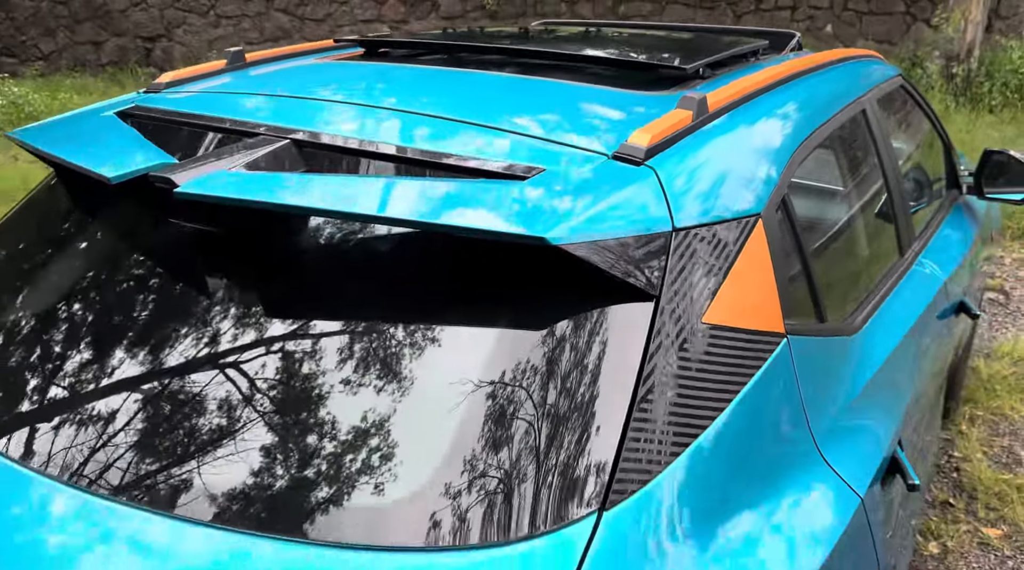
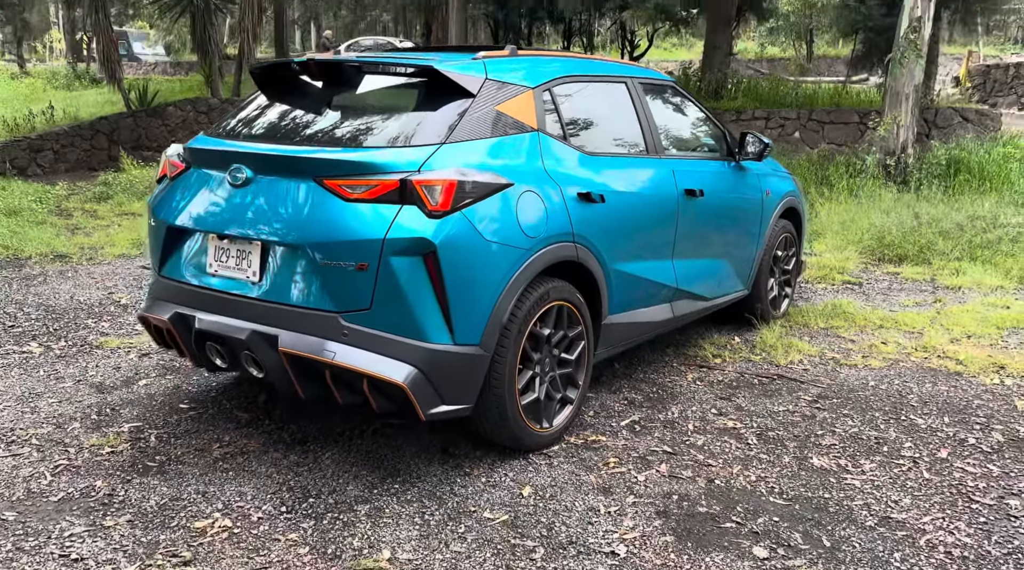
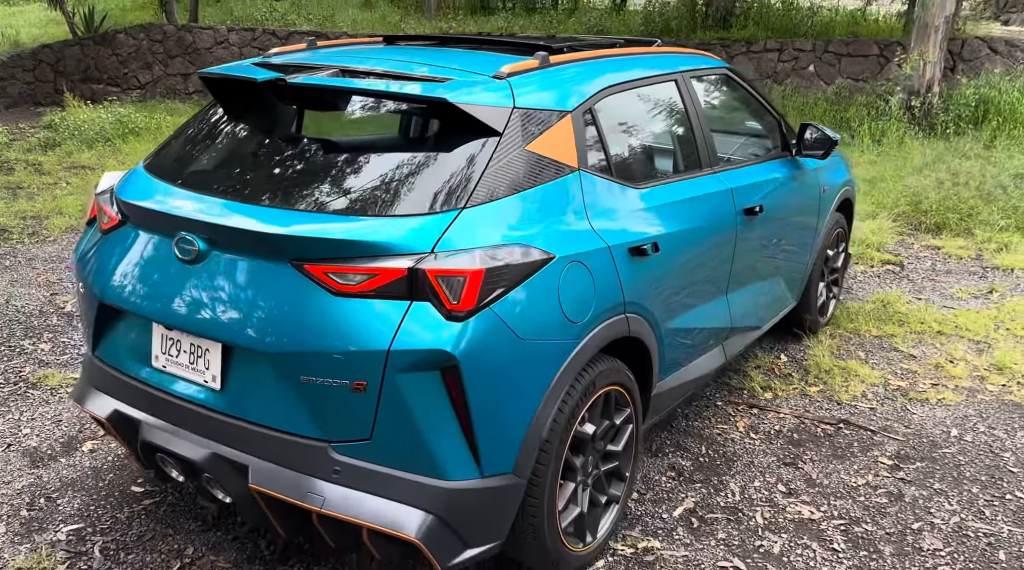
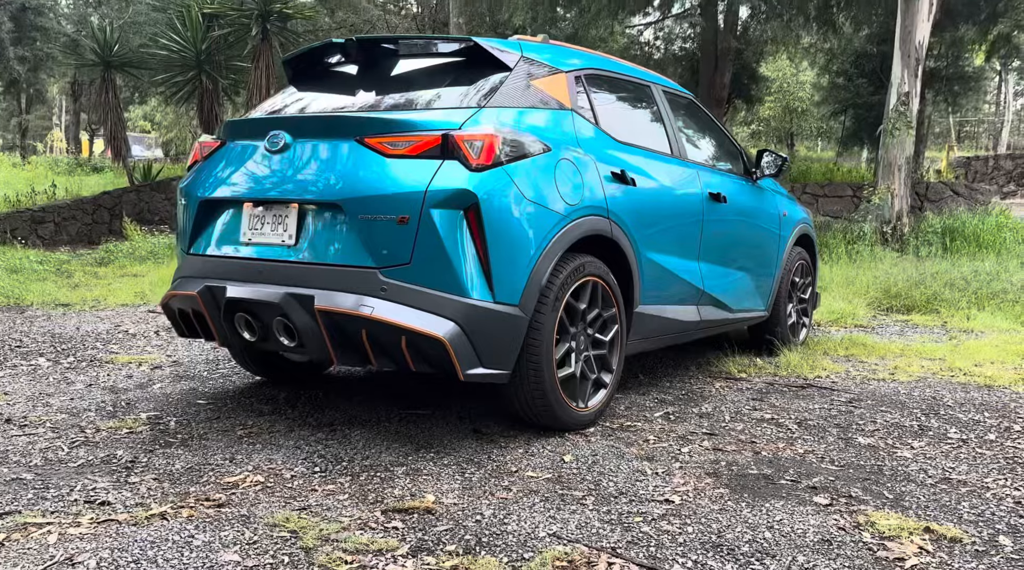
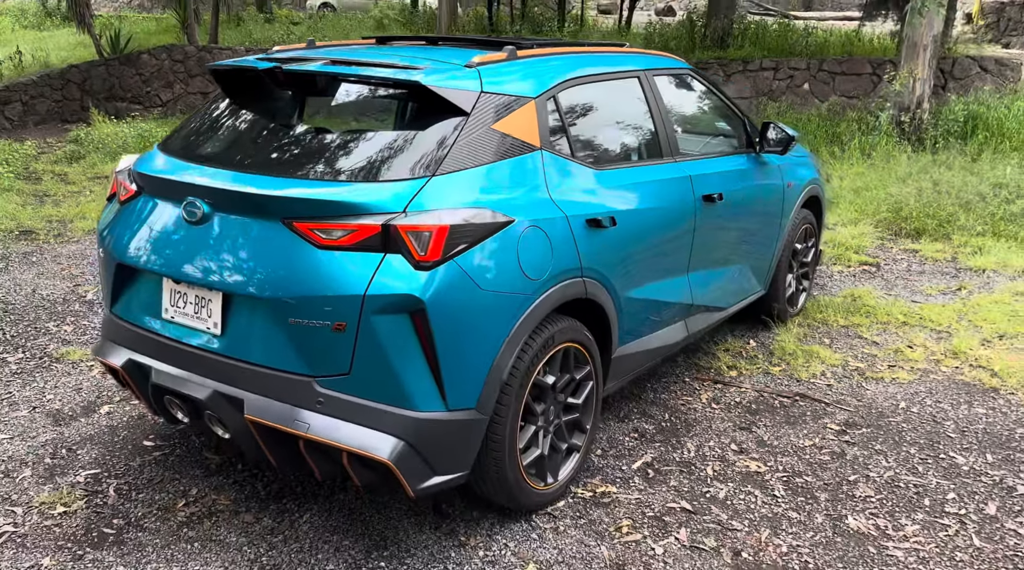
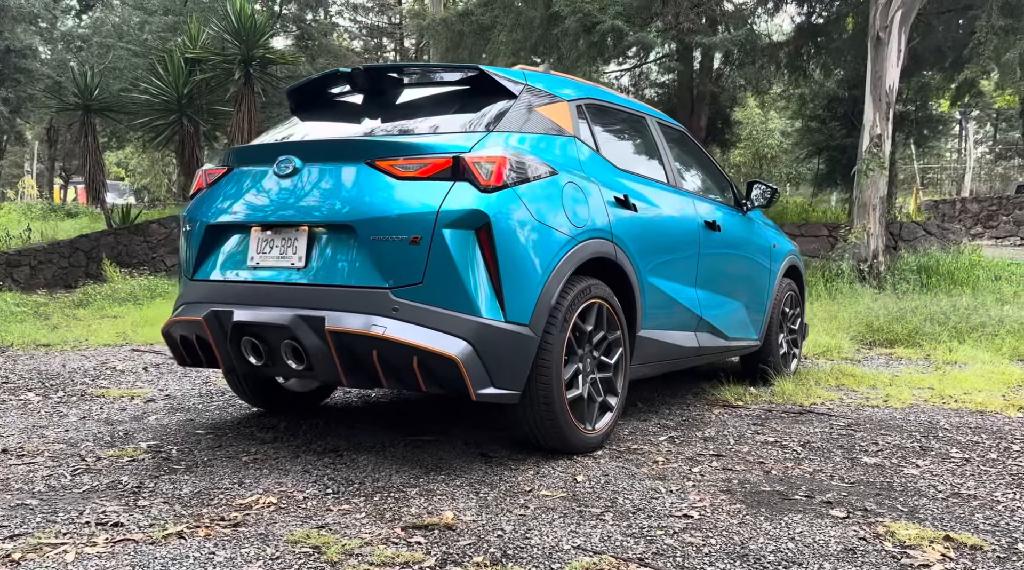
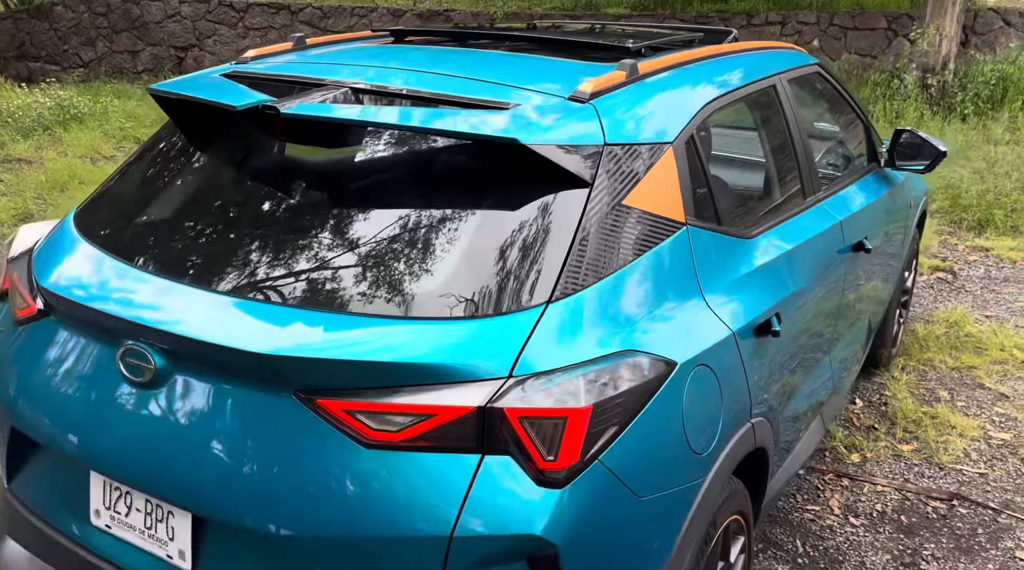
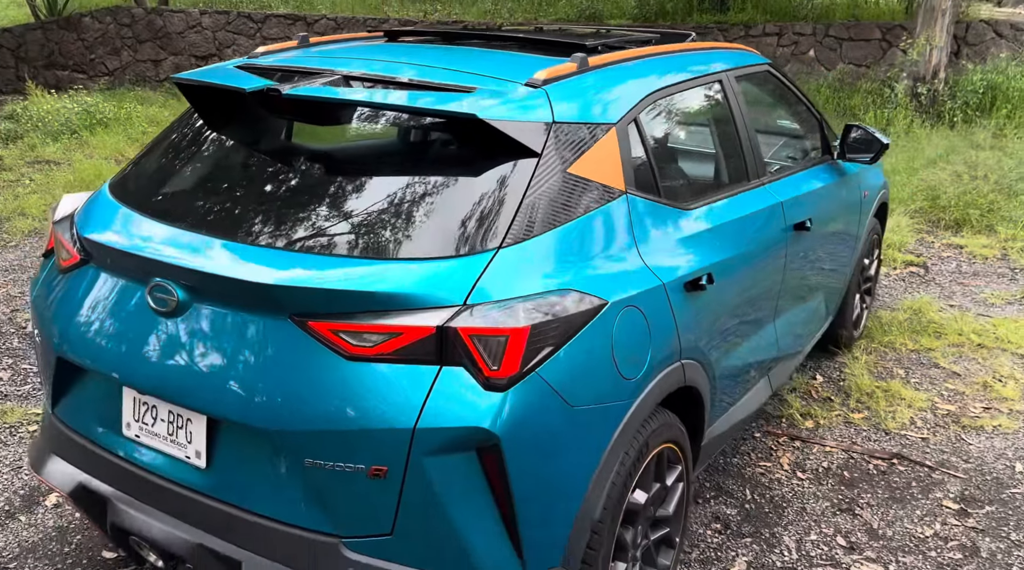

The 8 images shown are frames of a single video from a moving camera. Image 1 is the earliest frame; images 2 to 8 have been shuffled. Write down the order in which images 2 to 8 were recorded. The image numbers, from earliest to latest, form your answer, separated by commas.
7, 8, 3, 5, 2, 4, 6
